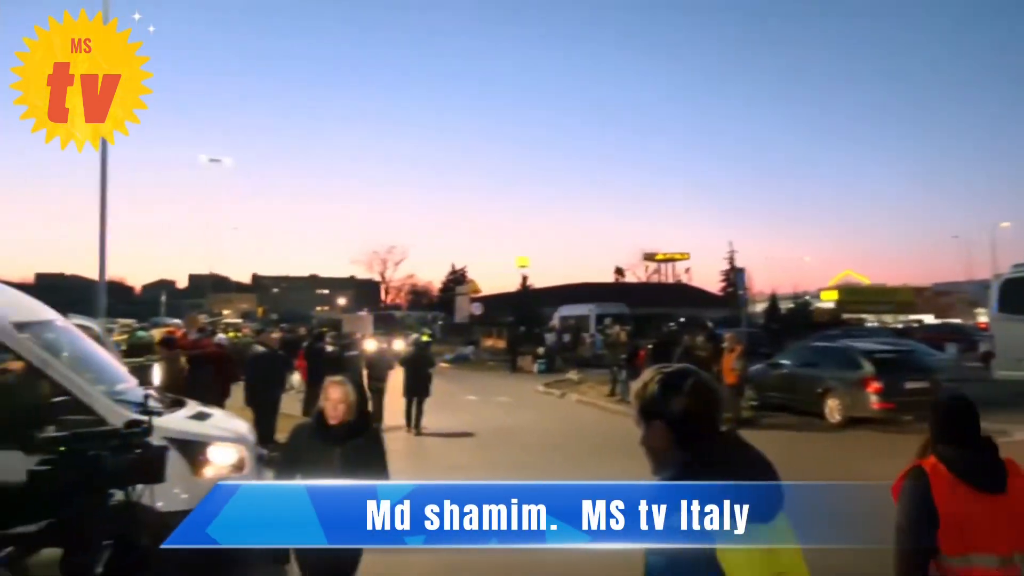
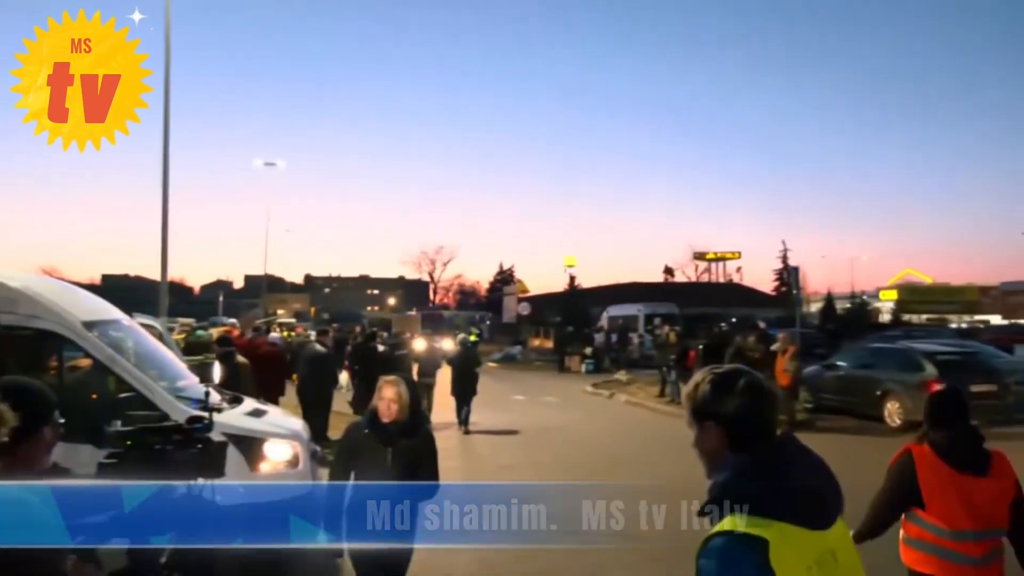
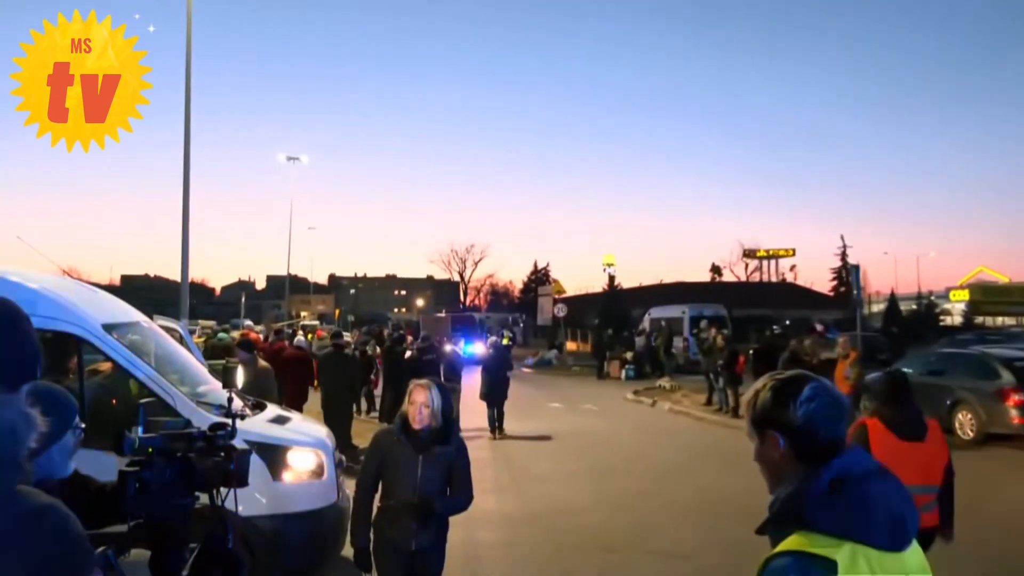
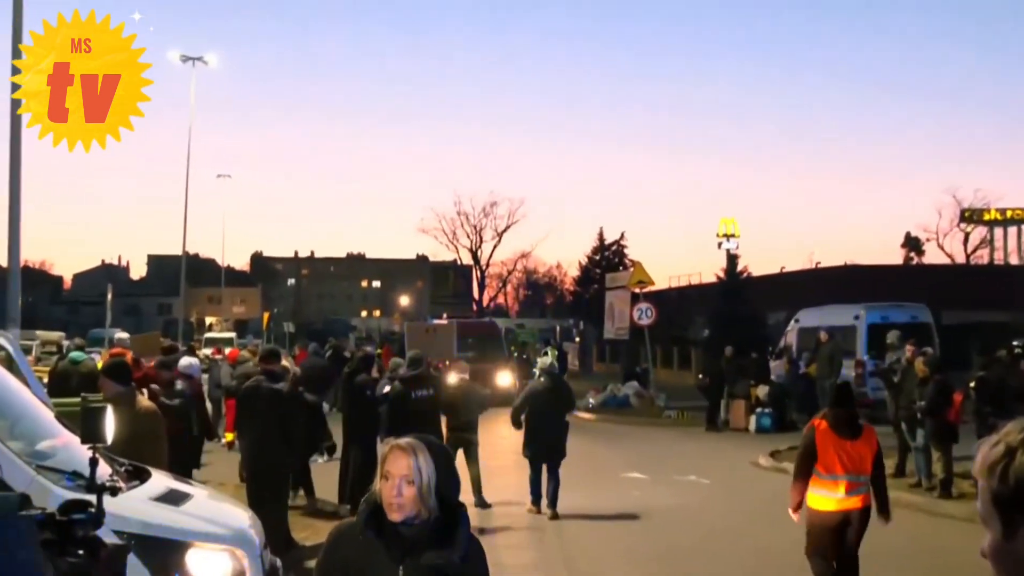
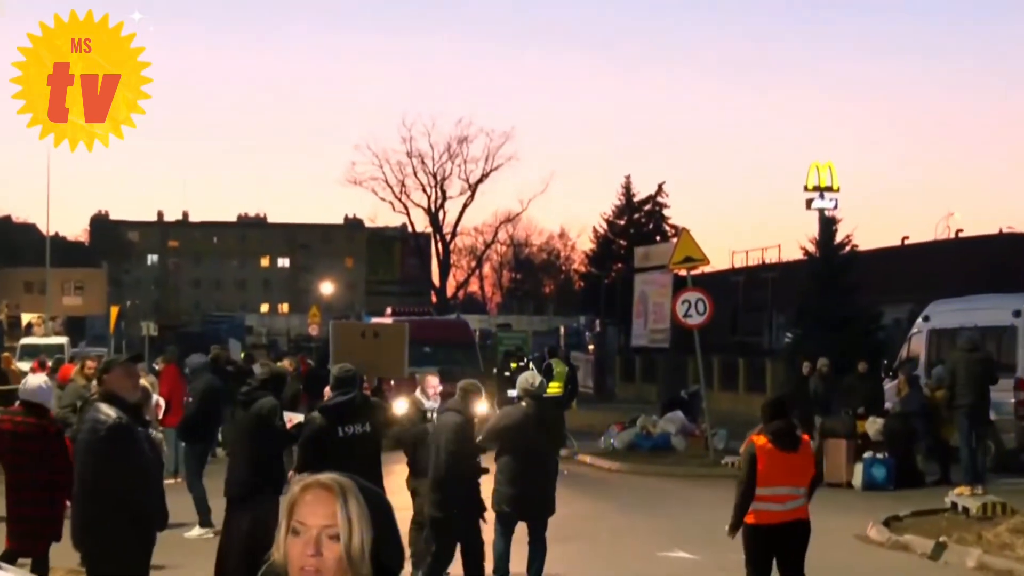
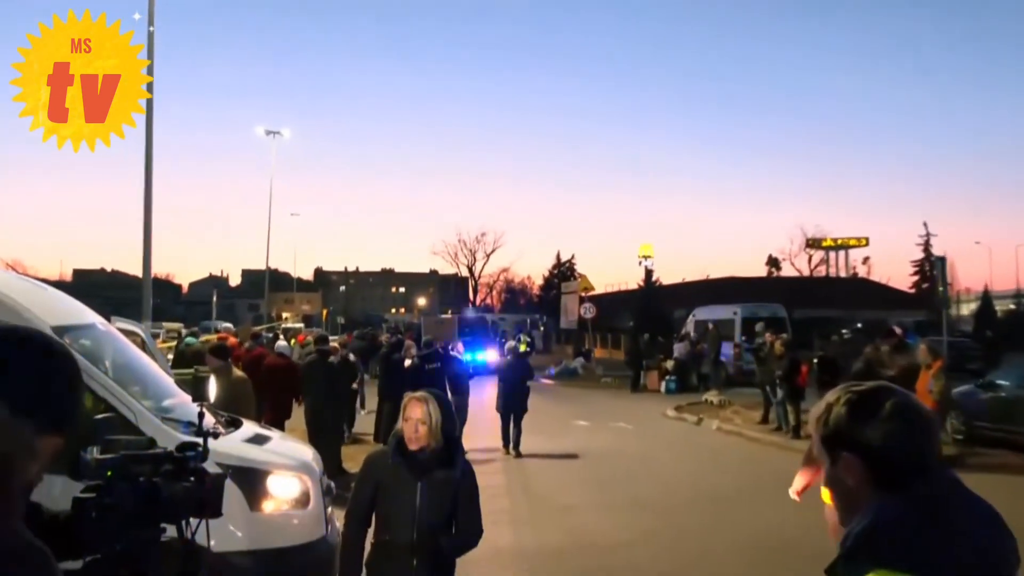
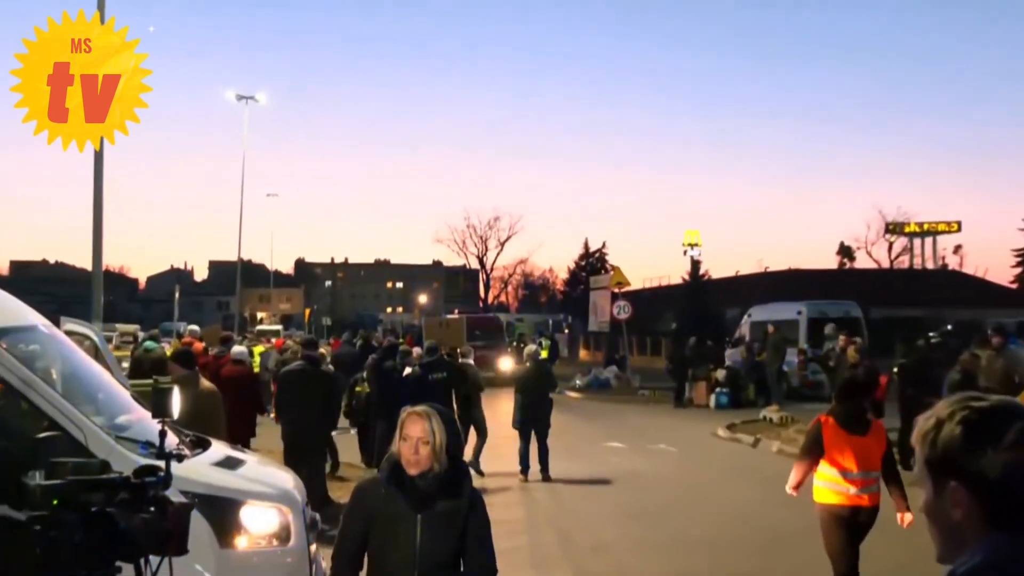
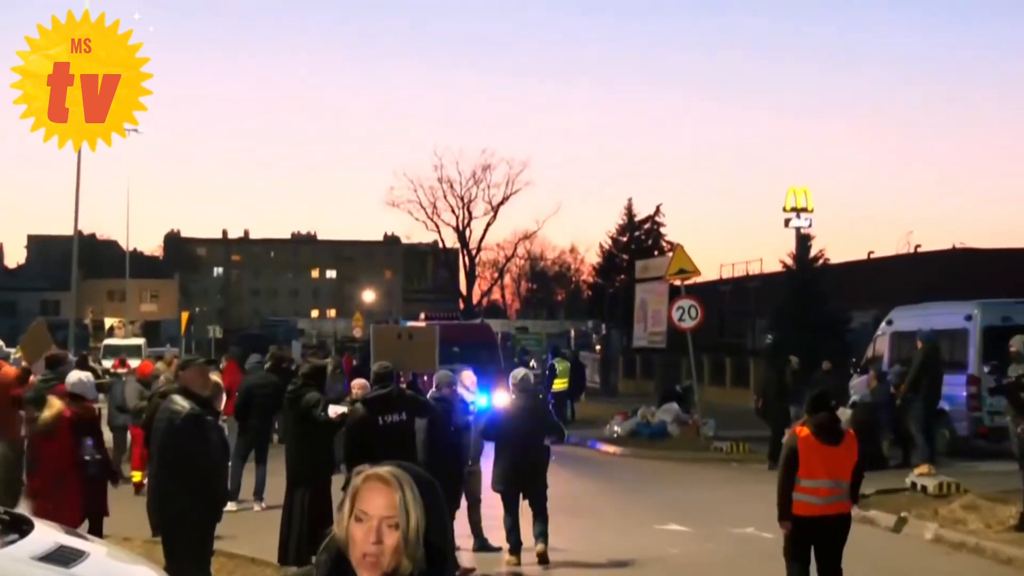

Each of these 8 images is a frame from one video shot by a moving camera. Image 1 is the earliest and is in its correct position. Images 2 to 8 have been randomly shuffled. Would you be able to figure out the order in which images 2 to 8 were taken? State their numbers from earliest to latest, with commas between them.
2, 3, 6, 7, 4, 8, 5
